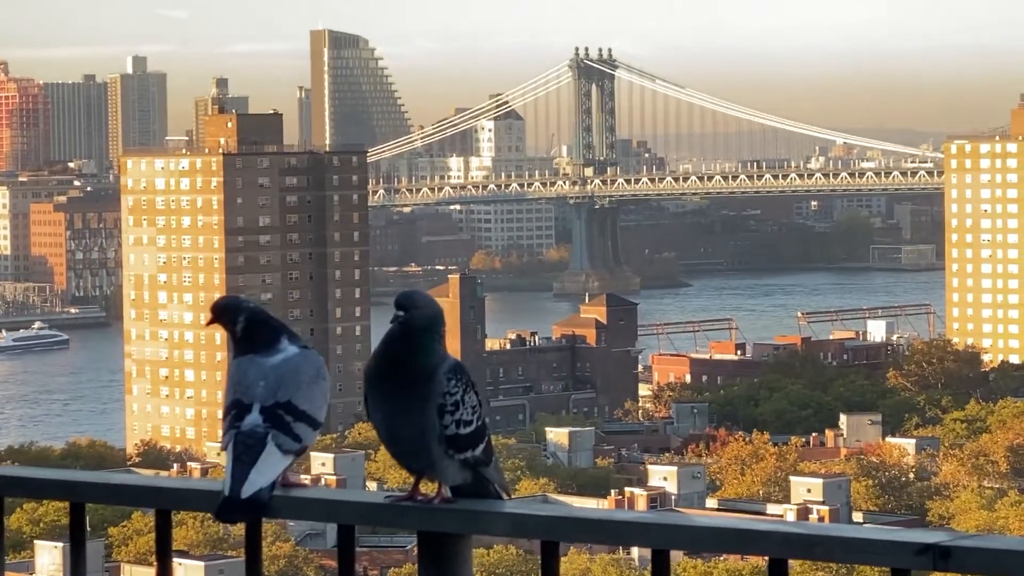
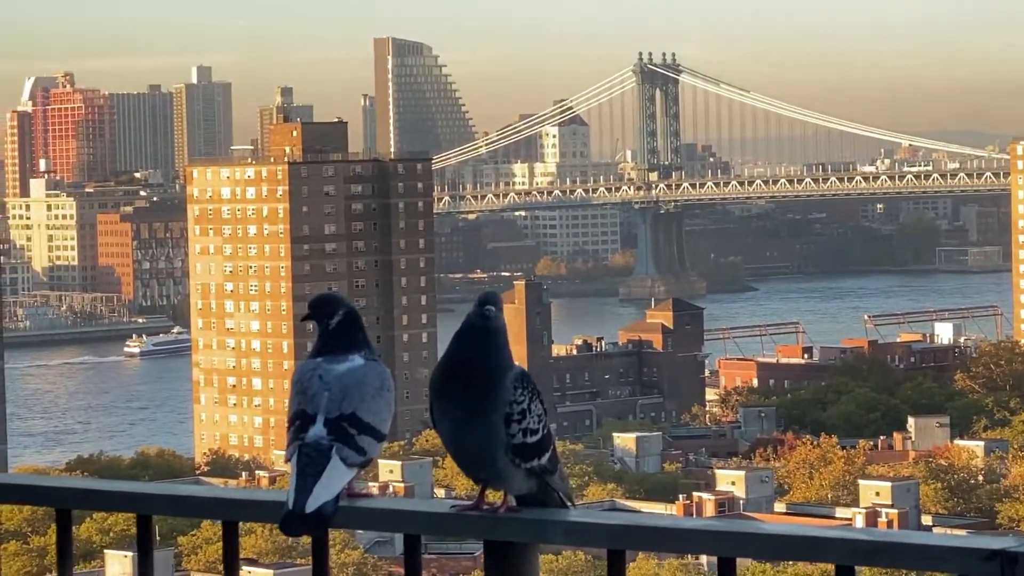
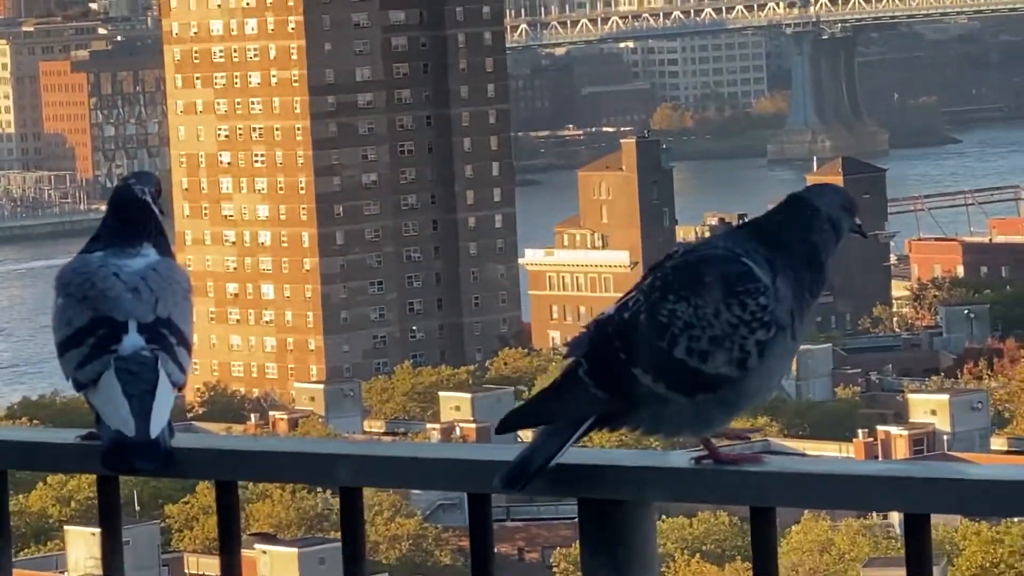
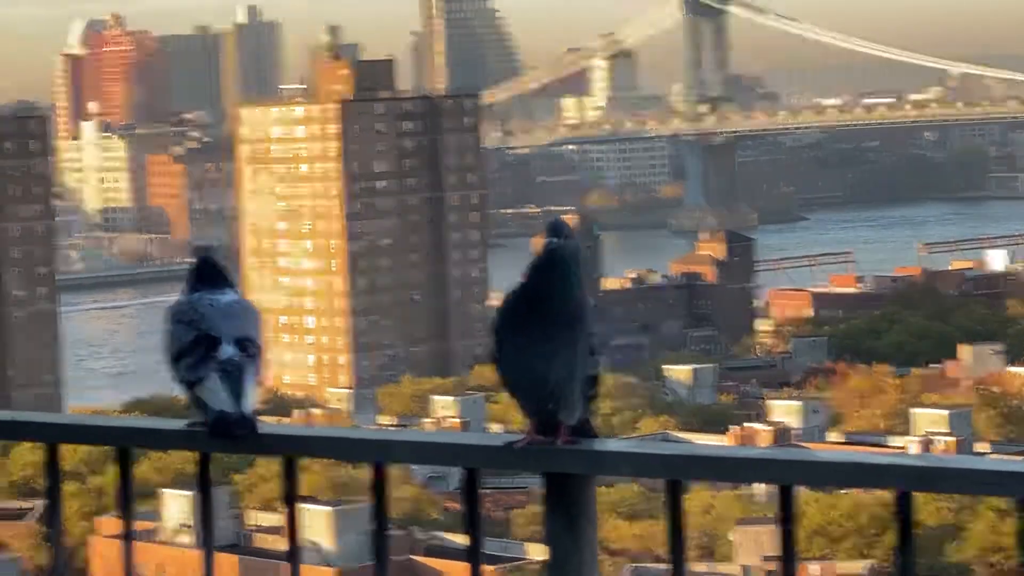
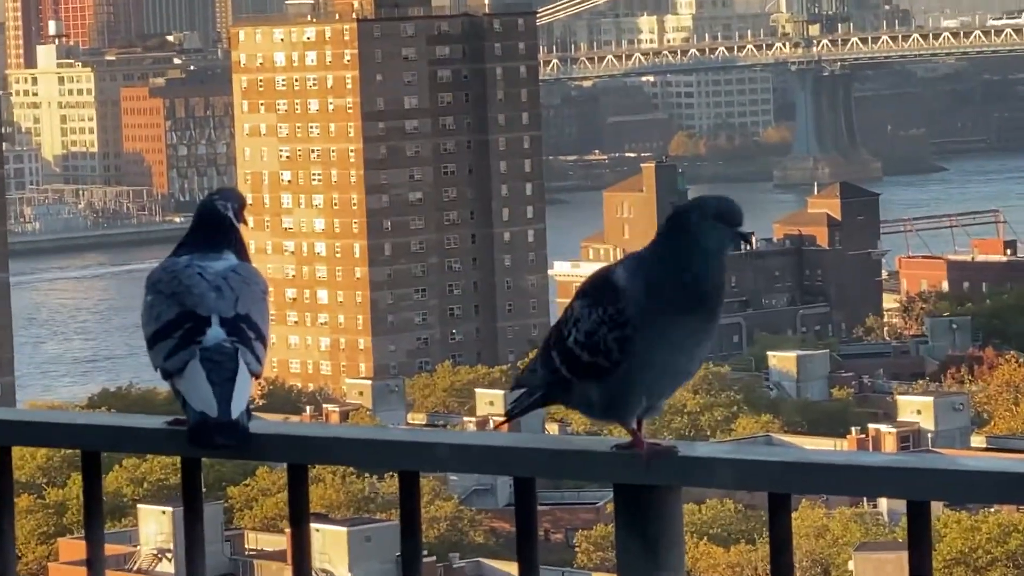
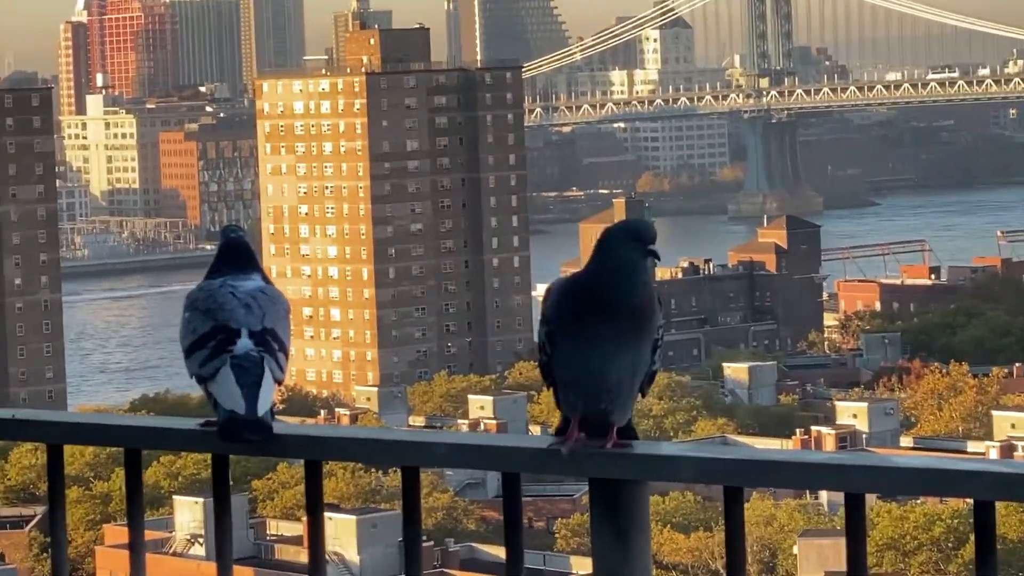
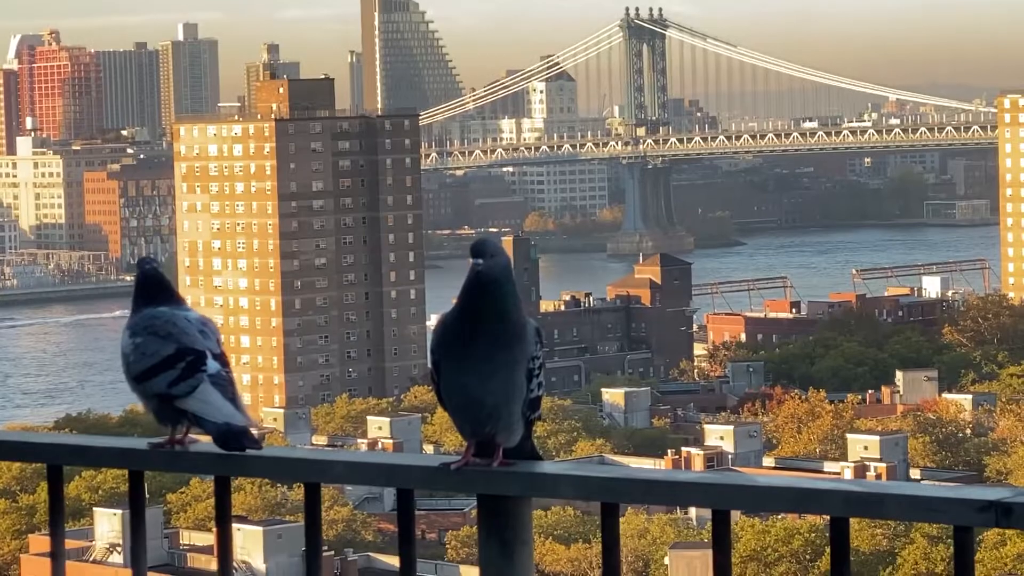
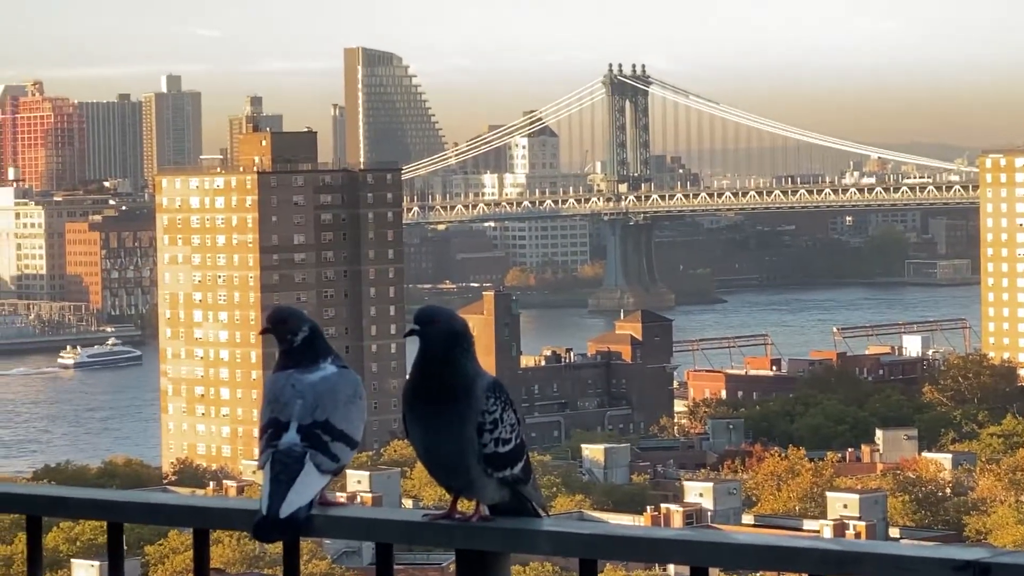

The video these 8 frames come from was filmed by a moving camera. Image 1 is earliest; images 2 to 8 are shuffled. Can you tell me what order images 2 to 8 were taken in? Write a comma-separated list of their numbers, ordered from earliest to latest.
8, 2, 7, 4, 6, 5, 3
